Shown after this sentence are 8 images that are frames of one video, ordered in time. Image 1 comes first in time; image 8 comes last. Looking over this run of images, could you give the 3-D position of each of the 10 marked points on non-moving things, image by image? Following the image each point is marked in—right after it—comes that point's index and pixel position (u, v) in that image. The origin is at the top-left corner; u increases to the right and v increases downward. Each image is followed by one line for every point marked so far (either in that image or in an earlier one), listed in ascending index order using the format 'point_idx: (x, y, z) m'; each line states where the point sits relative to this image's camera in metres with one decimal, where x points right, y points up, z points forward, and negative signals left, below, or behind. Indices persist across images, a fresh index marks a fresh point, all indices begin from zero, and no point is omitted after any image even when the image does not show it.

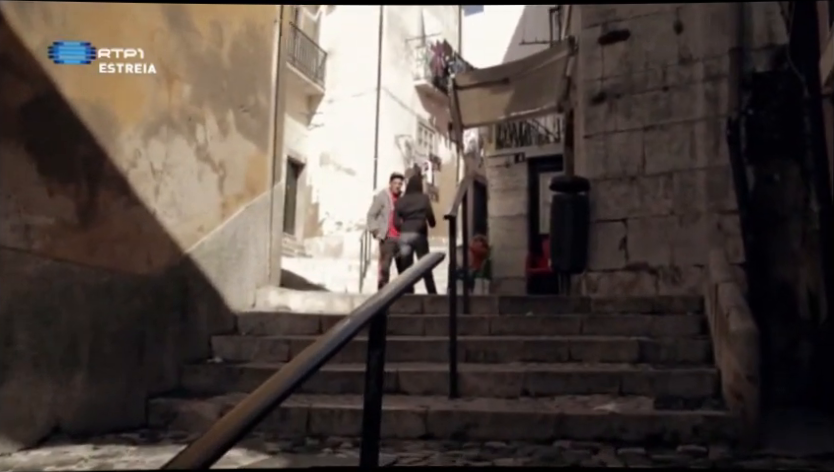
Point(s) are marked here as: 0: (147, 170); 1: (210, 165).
0: (-1.4, +0.4, +4.0) m
1: (-1.3, +0.4, +4.6) m
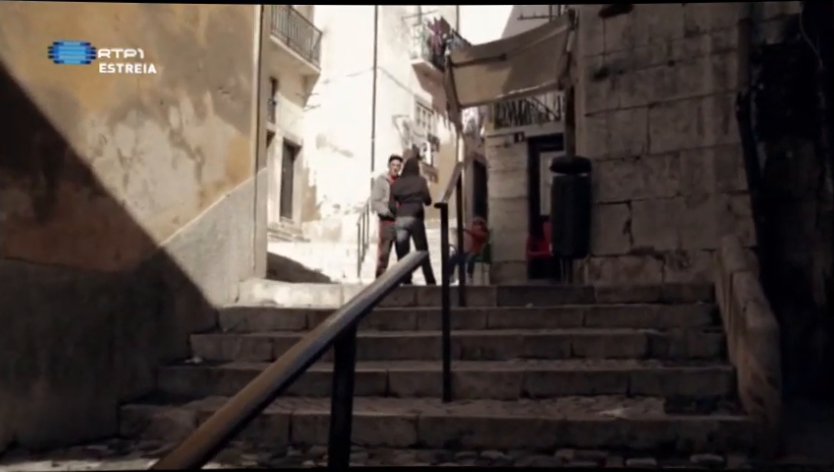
0: (-1.5, +0.4, +3.7) m
1: (-1.3, +0.5, +4.3) m
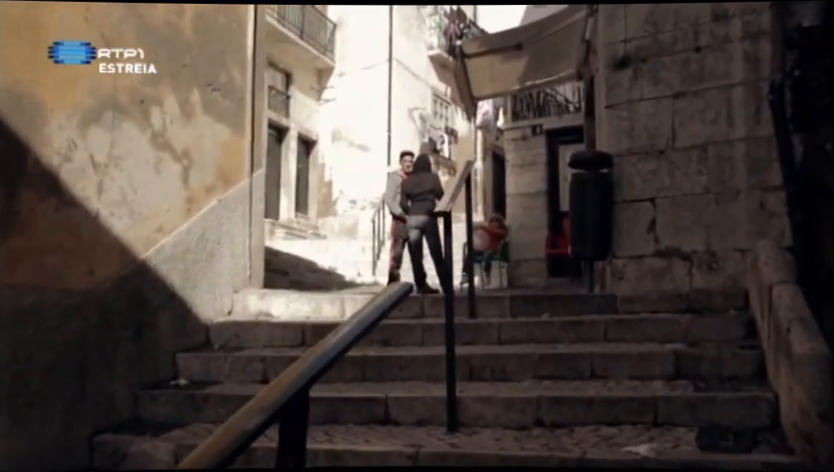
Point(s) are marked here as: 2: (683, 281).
0: (-1.5, +0.3, +3.4) m
1: (-1.3, +0.4, +4.0) m
2: (+1.9, -0.3, +5.4) m
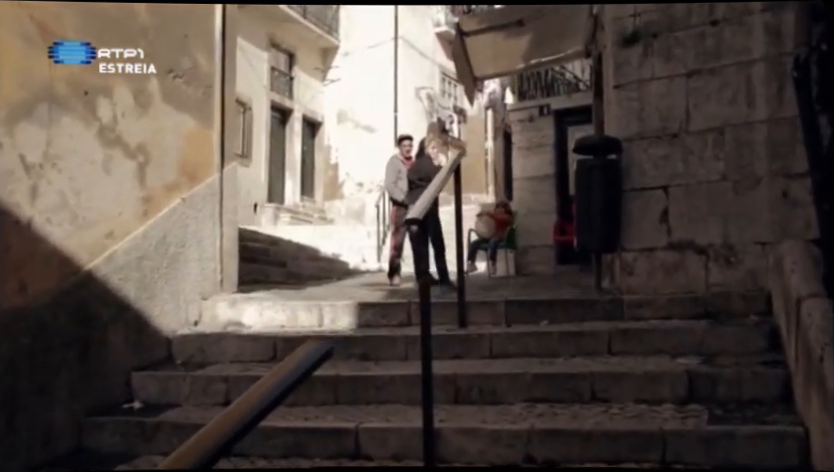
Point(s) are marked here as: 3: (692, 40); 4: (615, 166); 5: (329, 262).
0: (-1.6, +0.3, +3.0) m
1: (-1.4, +0.4, +3.6) m
2: (+1.8, -0.3, +4.9) m
3: (+1.8, +1.3, +4.9) m
4: (+1.4, +0.5, +5.4) m
5: (-1.4, -0.4, +11.5) m
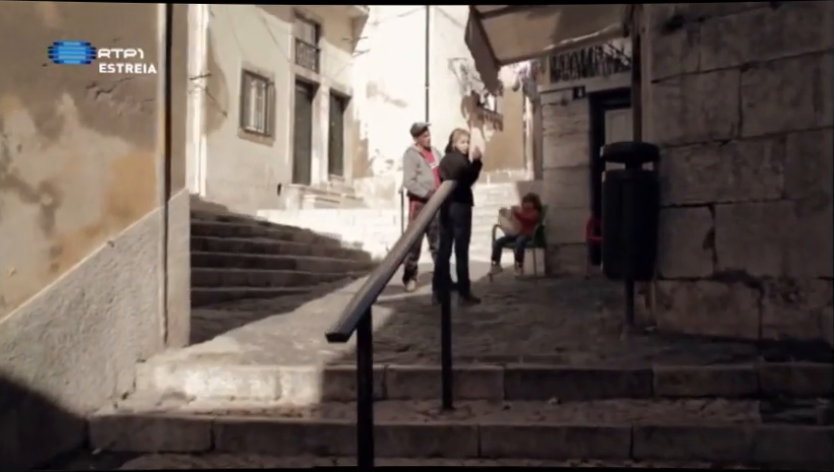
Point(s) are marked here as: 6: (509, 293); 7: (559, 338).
0: (-1.8, 0.0, +2.3) m
1: (-1.5, +0.2, +2.9) m
2: (+1.8, -0.5, +4.0) m
3: (+1.7, +1.1, +3.9) m
4: (+1.4, +0.3, +4.5) m
5: (-1.0, -0.3, +10.8) m
6: (+0.9, -0.6, +7.7) m
7: (+0.9, -0.6, +4.6) m
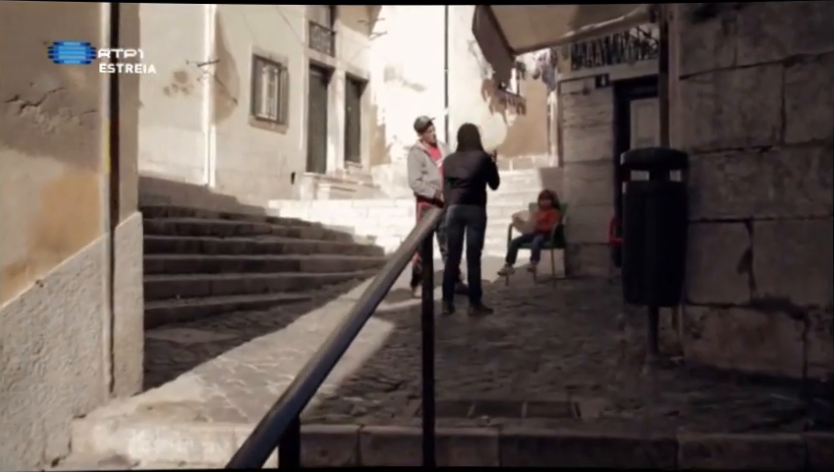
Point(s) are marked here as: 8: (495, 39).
0: (-1.9, -0.2, +1.8) m
1: (-1.6, 0.0, +2.4) m
2: (+1.7, -0.6, +3.5) m
3: (+1.7, +1.0, +3.3) m
4: (+1.4, +0.2, +3.9) m
5: (-0.8, -0.2, +10.3) m
6: (+1.0, -0.6, +7.2) m
7: (+0.8, -0.7, +4.1) m
8: (+0.7, +1.7, +6.4) m
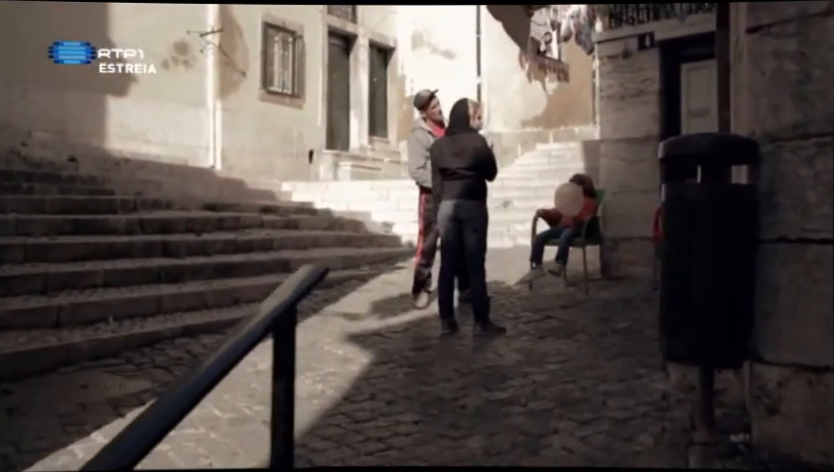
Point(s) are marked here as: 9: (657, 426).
0: (-2.2, -0.4, +0.8) m
1: (-1.9, -0.2, +1.3) m
2: (+1.5, -0.7, +2.1) m
3: (+1.4, +0.8, +2.0) m
4: (+1.1, +0.1, +2.6) m
5: (-0.6, -0.1, +9.1) m
6: (+1.0, -0.6, +5.9) m
7: (+0.6, -0.9, +2.8) m
8: (+0.6, +1.7, +5.1) m
9: (+1.0, -0.8, +3.2) m
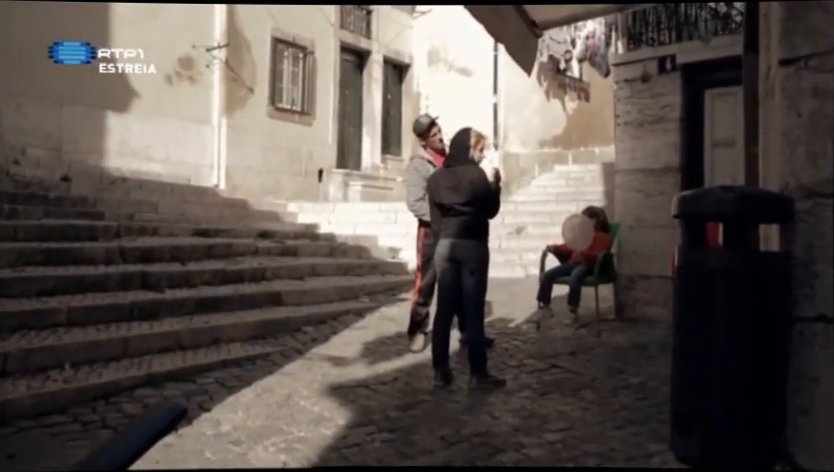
0: (-2.4, -0.5, +0.3) m
1: (-2.1, -0.3, +0.9) m
2: (+1.3, -1.0, +1.6) m
3: (+1.3, +0.6, +1.5) m
4: (+1.0, -0.2, +2.1) m
5: (-0.6, -0.4, +8.6) m
6: (+1.0, -0.9, +5.4) m
7: (+0.5, -1.1, +2.3) m
8: (+0.6, +1.4, +4.6) m
9: (+0.9, -1.1, +2.7) m
